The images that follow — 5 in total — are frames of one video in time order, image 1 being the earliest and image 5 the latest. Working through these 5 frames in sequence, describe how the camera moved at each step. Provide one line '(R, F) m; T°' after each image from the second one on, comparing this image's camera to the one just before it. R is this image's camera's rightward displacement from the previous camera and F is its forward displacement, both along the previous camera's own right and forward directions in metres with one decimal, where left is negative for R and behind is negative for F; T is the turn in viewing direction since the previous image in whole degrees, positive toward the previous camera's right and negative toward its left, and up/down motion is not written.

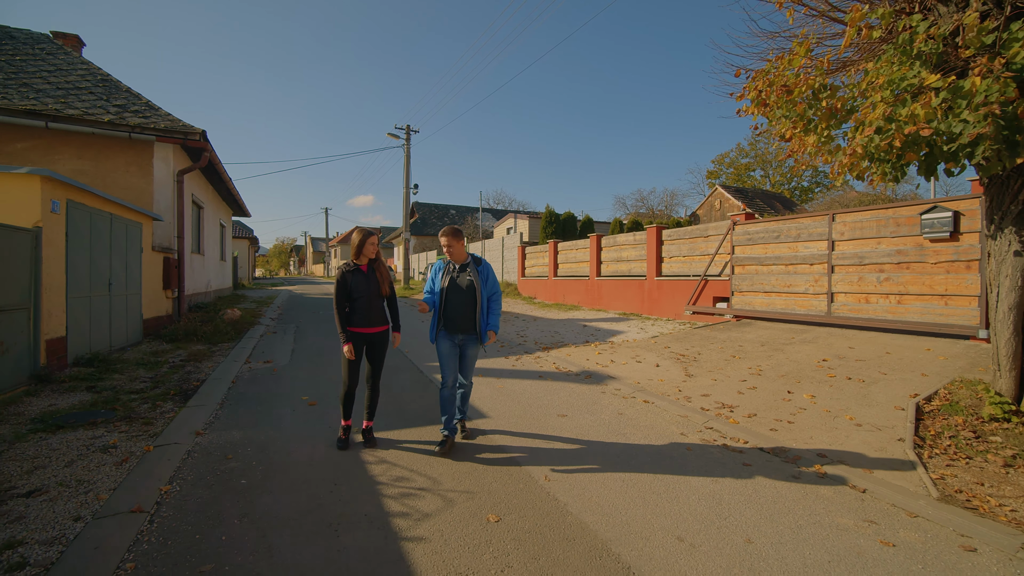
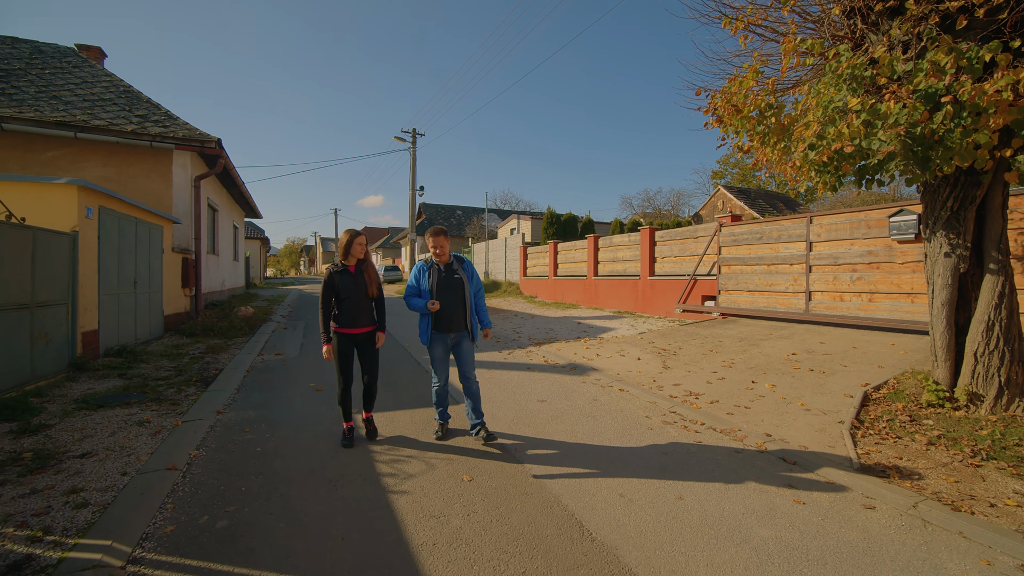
(+0.3, -0.5) m; -1°
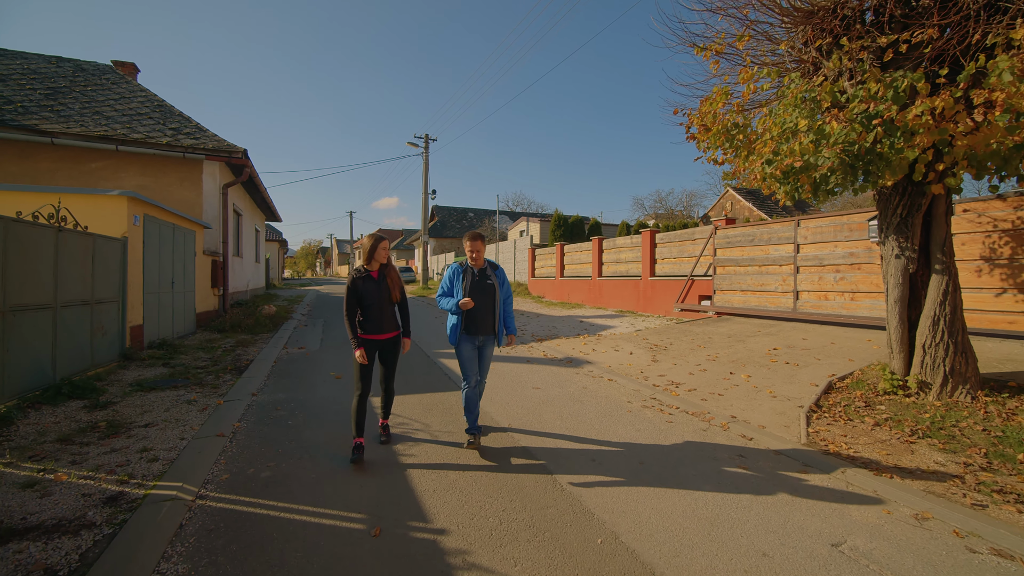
(+0.2, -0.6) m; -2°
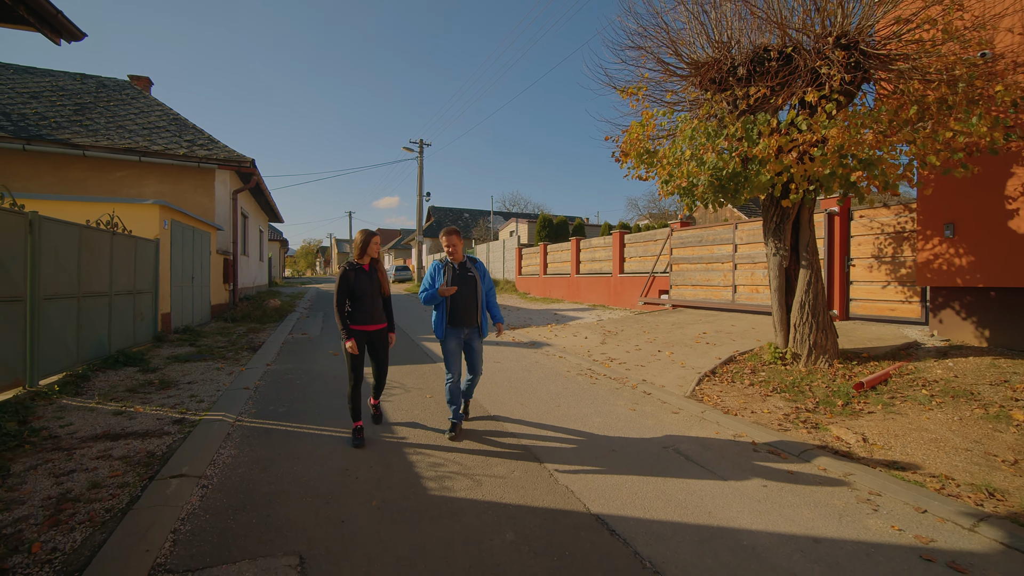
(+0.6, -1.4) m; 0°
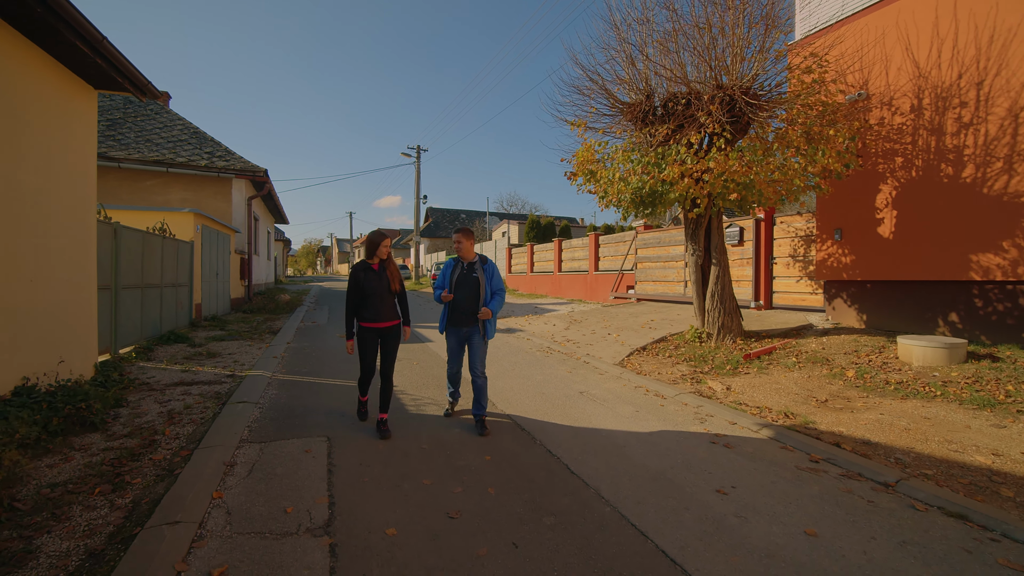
(+0.5, -1.6) m; 0°
